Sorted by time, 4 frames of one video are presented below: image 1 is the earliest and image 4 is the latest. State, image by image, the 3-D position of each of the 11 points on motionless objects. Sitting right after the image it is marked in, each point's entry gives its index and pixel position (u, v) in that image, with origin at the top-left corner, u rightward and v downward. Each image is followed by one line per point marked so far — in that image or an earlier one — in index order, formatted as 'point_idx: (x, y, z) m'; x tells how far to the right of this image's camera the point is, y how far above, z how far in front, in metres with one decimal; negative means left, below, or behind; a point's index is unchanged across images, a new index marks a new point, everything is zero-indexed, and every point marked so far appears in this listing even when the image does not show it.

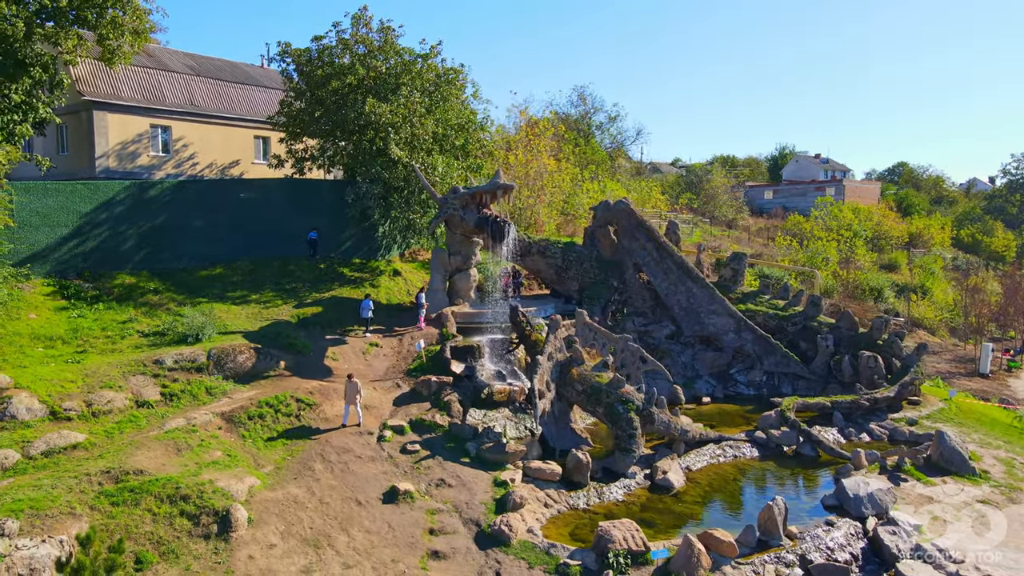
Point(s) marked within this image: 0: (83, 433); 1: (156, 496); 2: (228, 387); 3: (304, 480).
0: (-6.7, -2.3, +11.5) m
1: (-5.0, -2.9, +10.3) m
2: (-5.3, -1.8, +13.9) m
3: (-3.4, -3.1, +11.9) m
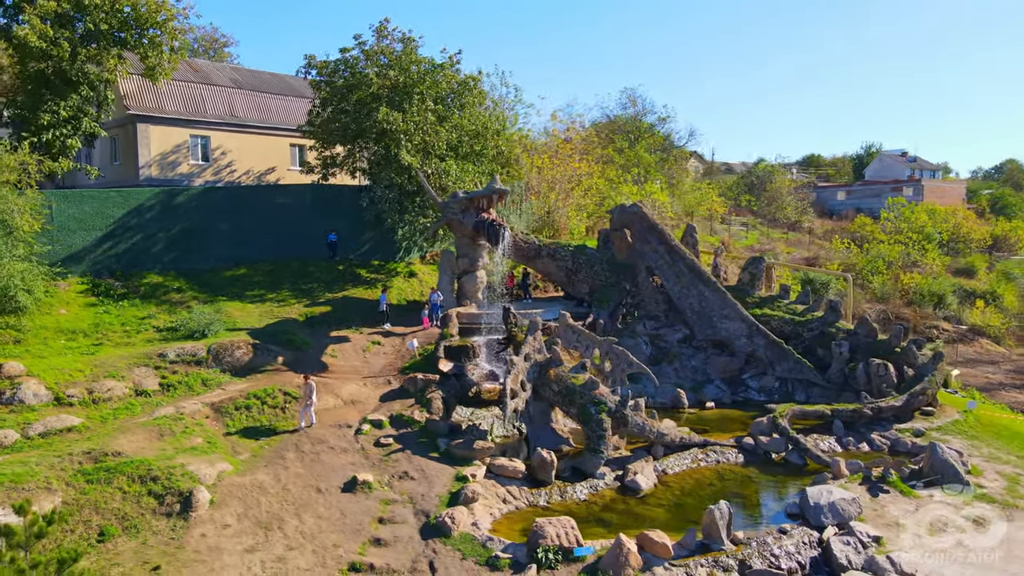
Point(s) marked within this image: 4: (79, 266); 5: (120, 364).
0: (-7.5, -2.2, +12.8) m
1: (-5.9, -2.9, +11.3) m
2: (-5.8, -1.8, +14.9) m
3: (-4.1, -3.1, +12.7) m
4: (-10.5, +0.5, +17.9) m
5: (-7.7, -1.5, +14.5) m
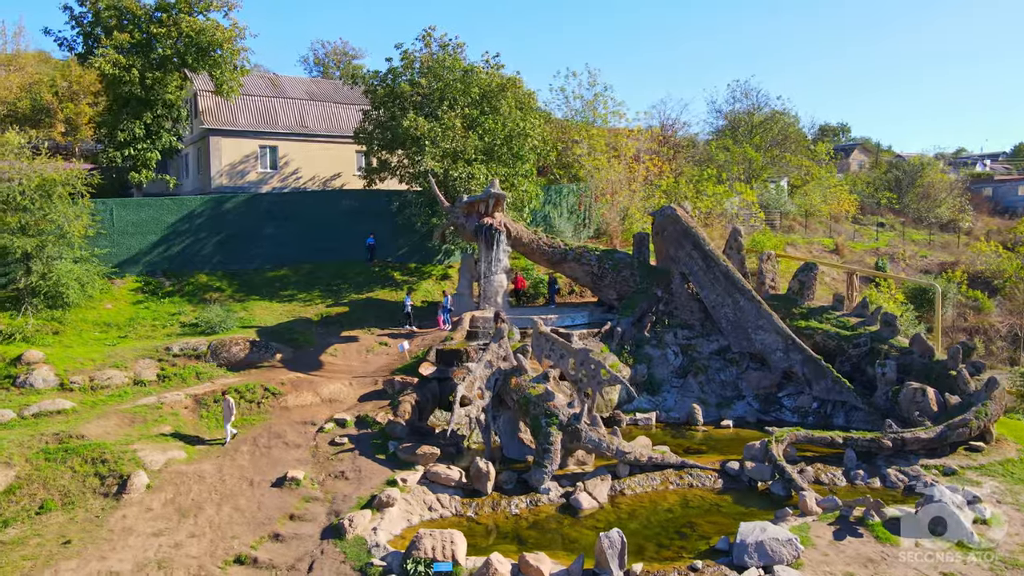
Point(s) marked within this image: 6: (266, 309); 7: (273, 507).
0: (-8.6, -2.2, +14.5) m
1: (-7.4, -2.9, +12.7) m
2: (-6.5, -1.9, +16.2) m
3: (-5.3, -3.1, +13.6) m
4: (-10.3, +0.6, +20.2) m
5: (-8.4, -1.5, +16.2) m
6: (-6.5, -0.5, +19.4) m
7: (-4.0, -3.6, +12.3) m
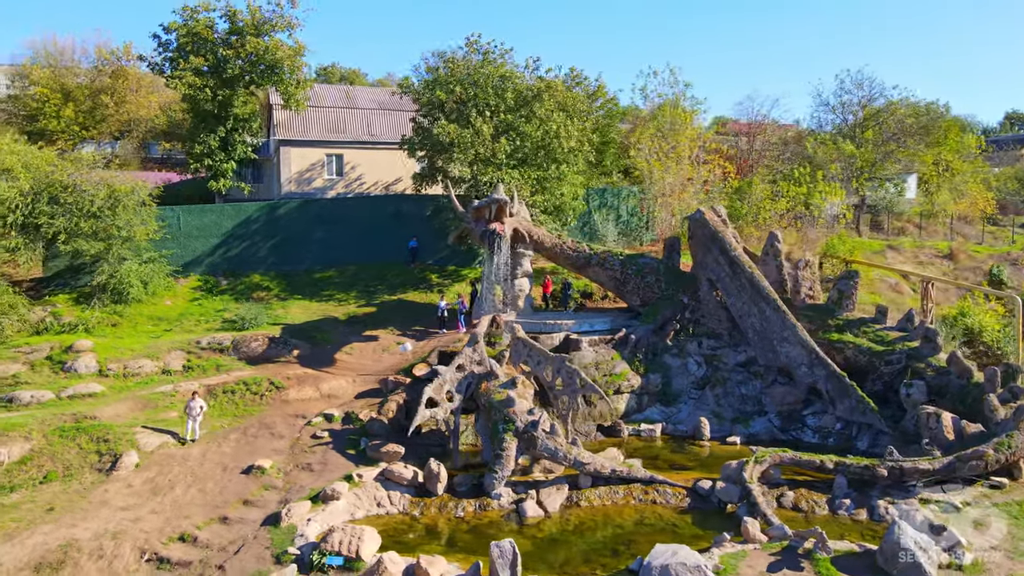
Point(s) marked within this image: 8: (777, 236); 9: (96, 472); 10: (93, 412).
0: (-9.1, -2.2, +16.4) m
1: (-8.3, -2.9, +14.5) m
2: (-6.7, -1.9, +17.7) m
3: (-6.1, -3.2, +14.9) m
4: (-9.5, +0.6, +22.4) m
5: (-8.5, -1.5, +18.1) m
6: (-5.9, -0.6, +20.9) m
7: (-5.0, -3.7, +13.4) m
8: (+6.9, +1.4, +19.3) m
9: (-7.8, -3.4, +13.8) m
10: (-8.6, -2.5, +15.2) m
